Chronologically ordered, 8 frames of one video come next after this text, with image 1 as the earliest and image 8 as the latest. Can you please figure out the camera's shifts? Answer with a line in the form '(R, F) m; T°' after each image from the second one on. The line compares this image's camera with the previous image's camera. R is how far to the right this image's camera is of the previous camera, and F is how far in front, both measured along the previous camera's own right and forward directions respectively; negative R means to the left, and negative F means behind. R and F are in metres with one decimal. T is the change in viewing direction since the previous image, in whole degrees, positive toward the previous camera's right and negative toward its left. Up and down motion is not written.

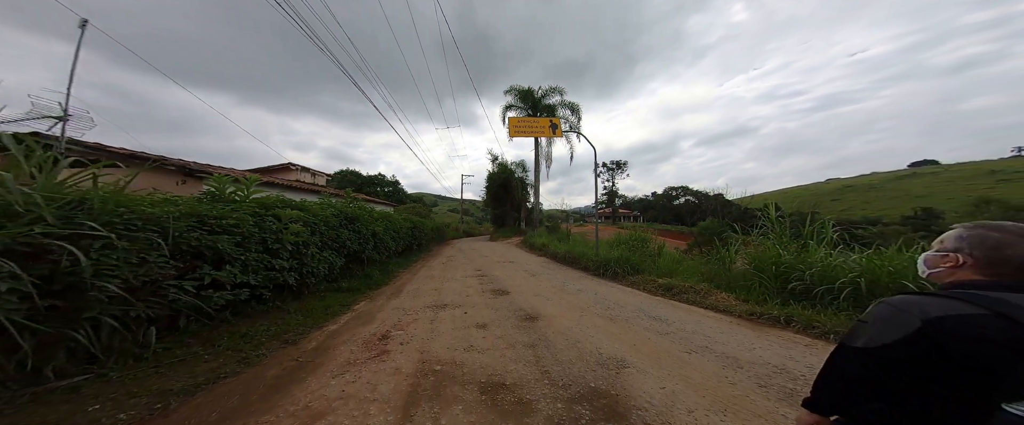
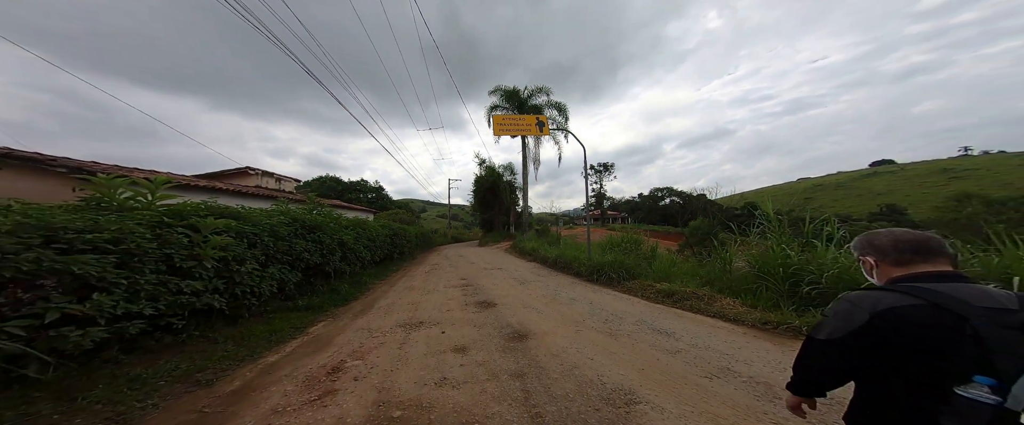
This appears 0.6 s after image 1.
(+0.1, +0.7) m; +2°
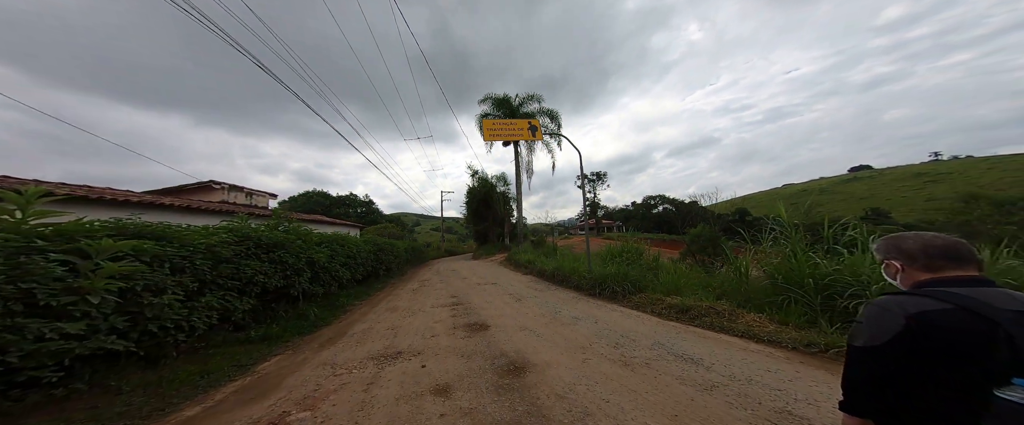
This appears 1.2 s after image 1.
(0.0, +0.7) m; +1°
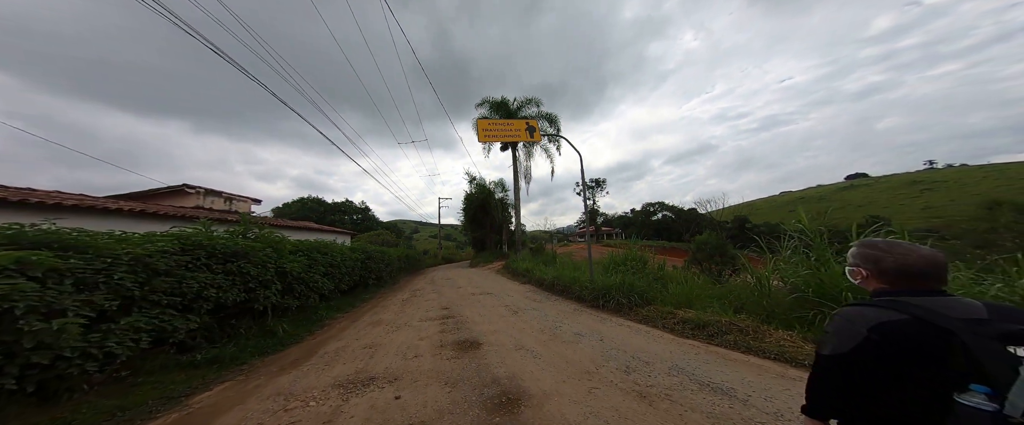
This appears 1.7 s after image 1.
(+0.1, +0.6) m; 0°
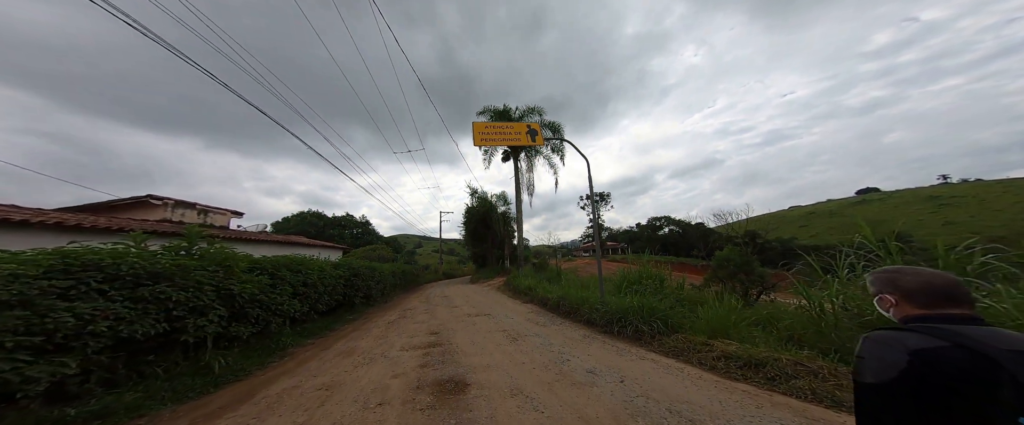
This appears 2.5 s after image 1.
(+0.1, +1.0) m; -1°
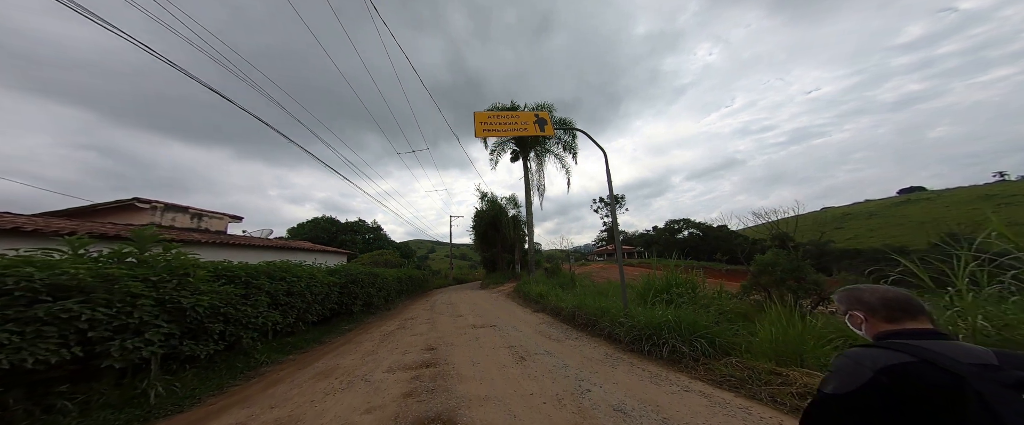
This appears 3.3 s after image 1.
(+0.1, +0.9) m; -3°
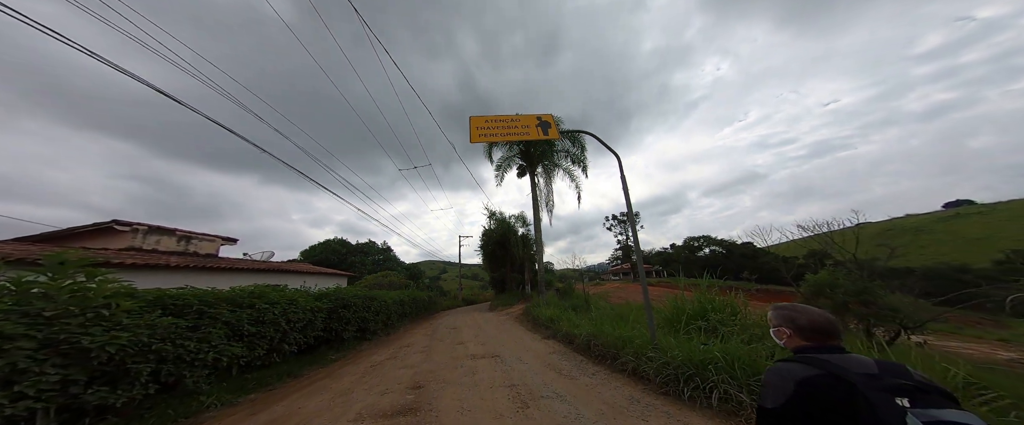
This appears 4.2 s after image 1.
(+0.2, +0.9) m; -2°
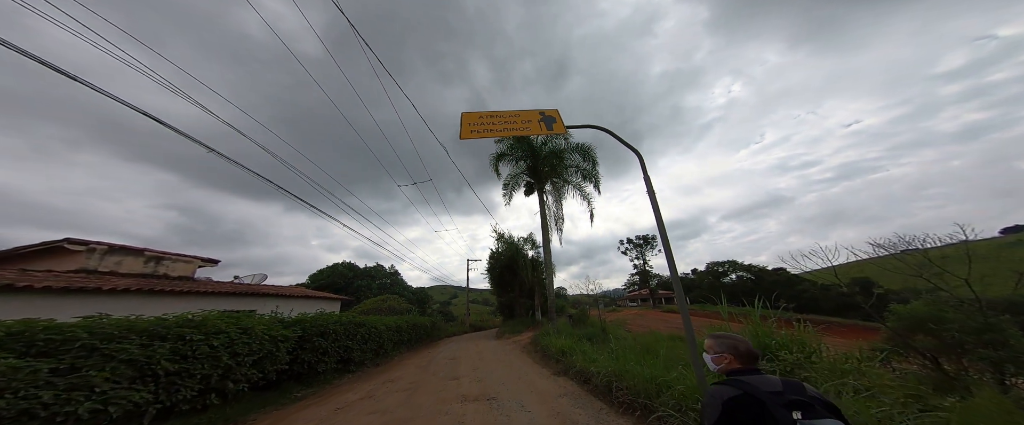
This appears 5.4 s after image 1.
(+0.3, +1.1) m; -3°
